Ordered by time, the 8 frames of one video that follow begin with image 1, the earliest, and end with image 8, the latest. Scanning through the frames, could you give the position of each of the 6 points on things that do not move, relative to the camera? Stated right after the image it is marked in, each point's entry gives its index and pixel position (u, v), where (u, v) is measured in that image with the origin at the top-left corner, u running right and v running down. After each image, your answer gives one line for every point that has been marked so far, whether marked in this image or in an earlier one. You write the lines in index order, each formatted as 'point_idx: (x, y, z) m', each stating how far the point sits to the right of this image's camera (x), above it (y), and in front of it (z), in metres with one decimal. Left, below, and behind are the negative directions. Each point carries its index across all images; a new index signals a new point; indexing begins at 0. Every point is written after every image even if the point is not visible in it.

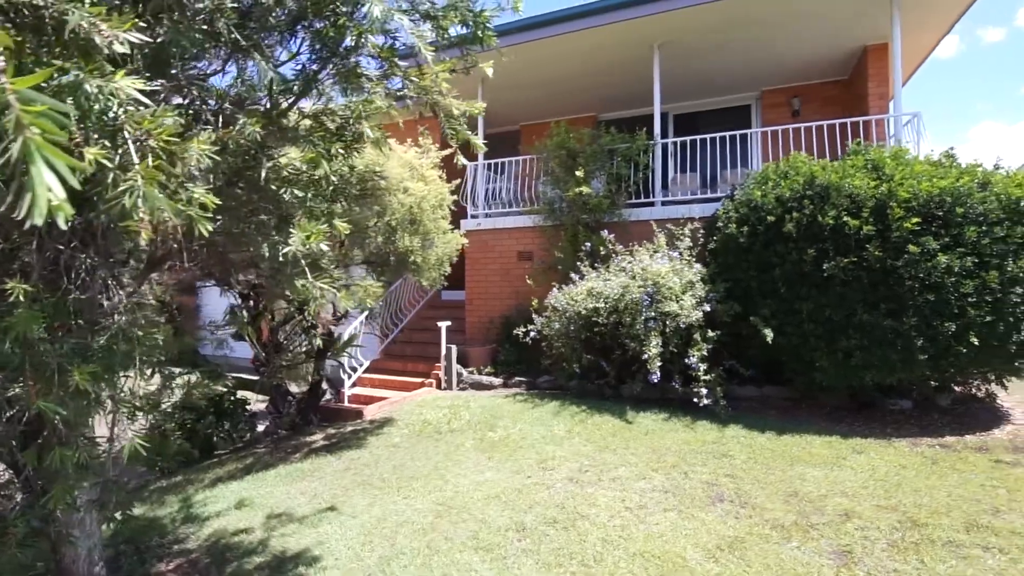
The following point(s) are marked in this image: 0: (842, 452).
0: (+3.1, -1.6, +5.0) m
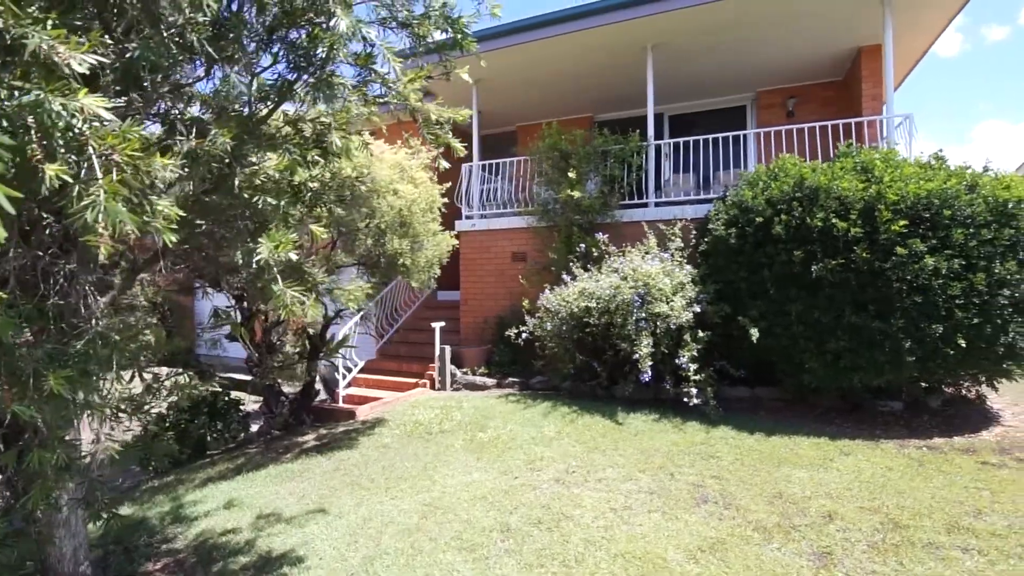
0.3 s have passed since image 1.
0: (+3.0, -1.6, +5.0) m
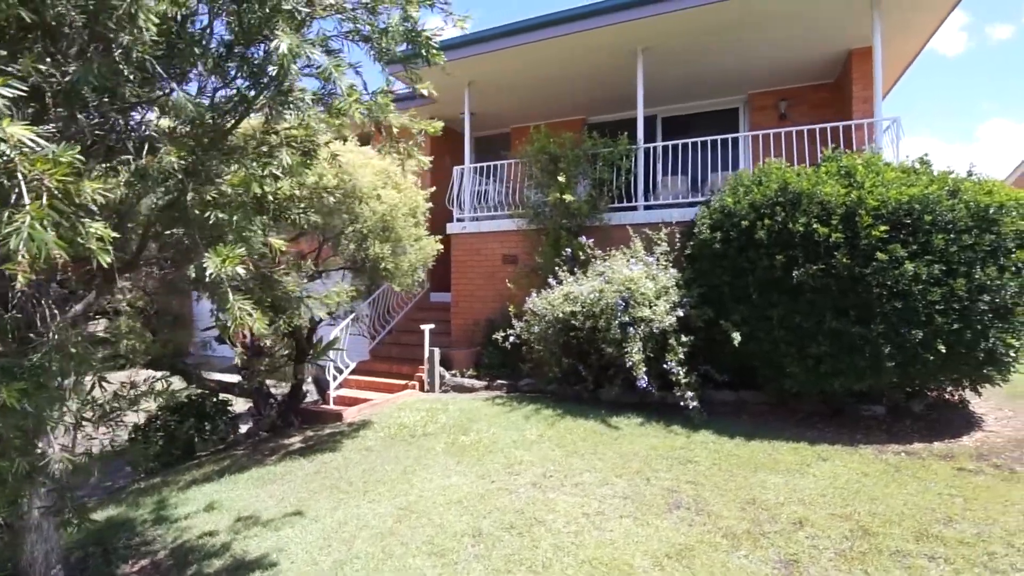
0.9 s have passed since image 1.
0: (+2.8, -1.6, +5.0) m
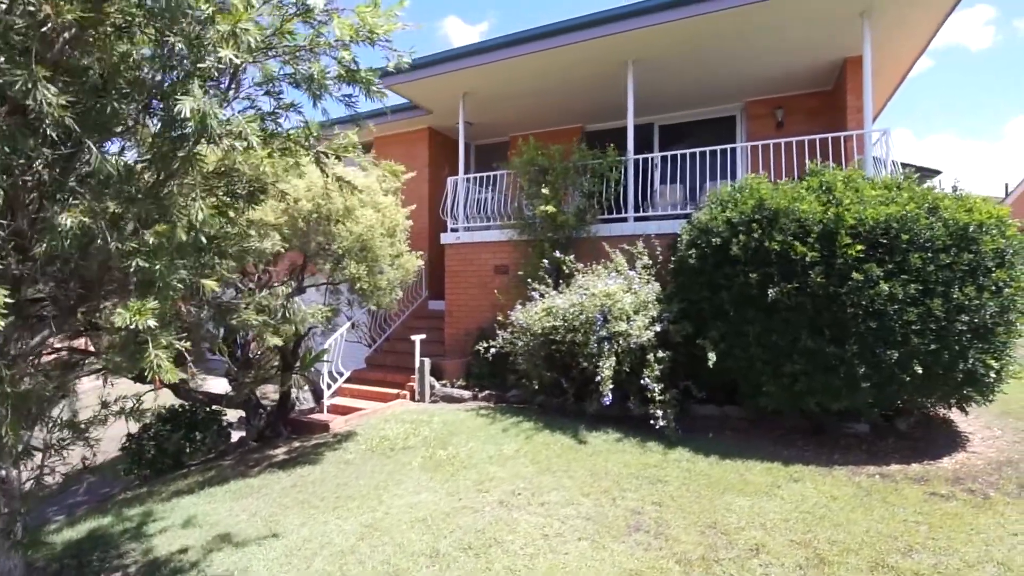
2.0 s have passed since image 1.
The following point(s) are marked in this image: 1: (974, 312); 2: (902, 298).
0: (+2.5, -1.8, +5.0) m
1: (+4.3, -0.2, +4.9) m
2: (+3.7, -0.1, +4.9) m
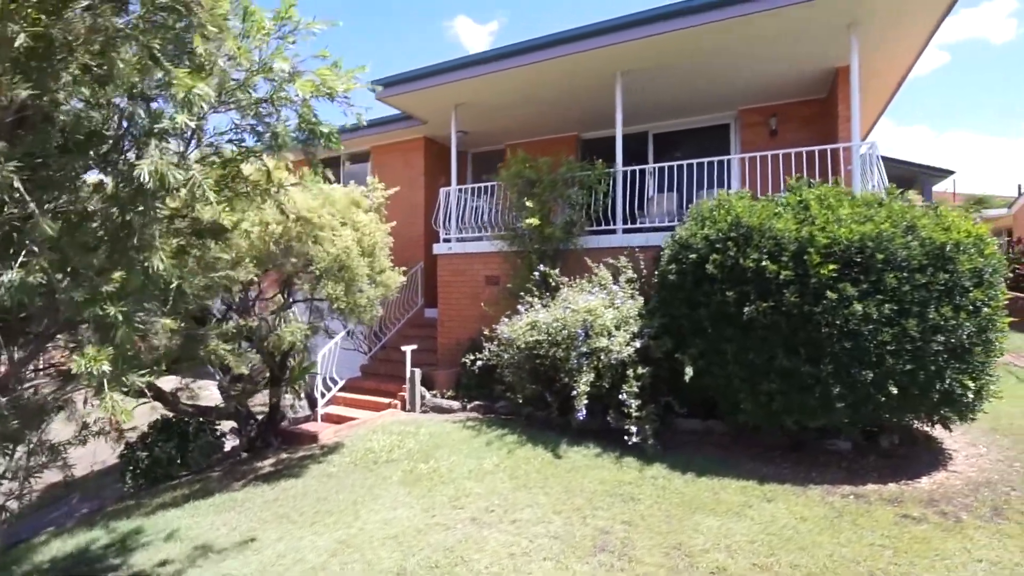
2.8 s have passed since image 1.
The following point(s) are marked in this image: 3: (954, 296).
0: (+2.3, -2.0, +5.0) m
1: (+4.1, -0.4, +4.9) m
2: (+3.4, -0.3, +4.9) m
3: (+4.2, -0.1, +4.9) m
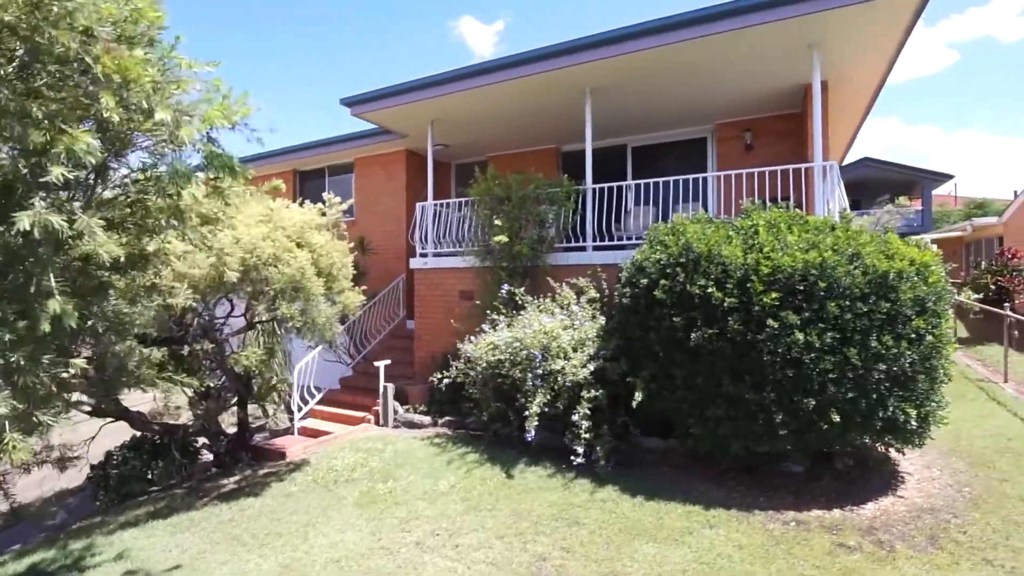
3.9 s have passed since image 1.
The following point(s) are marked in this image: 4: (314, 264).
0: (+1.7, -2.3, +5.0) m
1: (+3.6, -0.7, +4.9) m
2: (+2.9, -0.6, +5.0) m
3: (+3.6, -0.4, +5.0) m
4: (-2.4, +0.3, +6.3) m
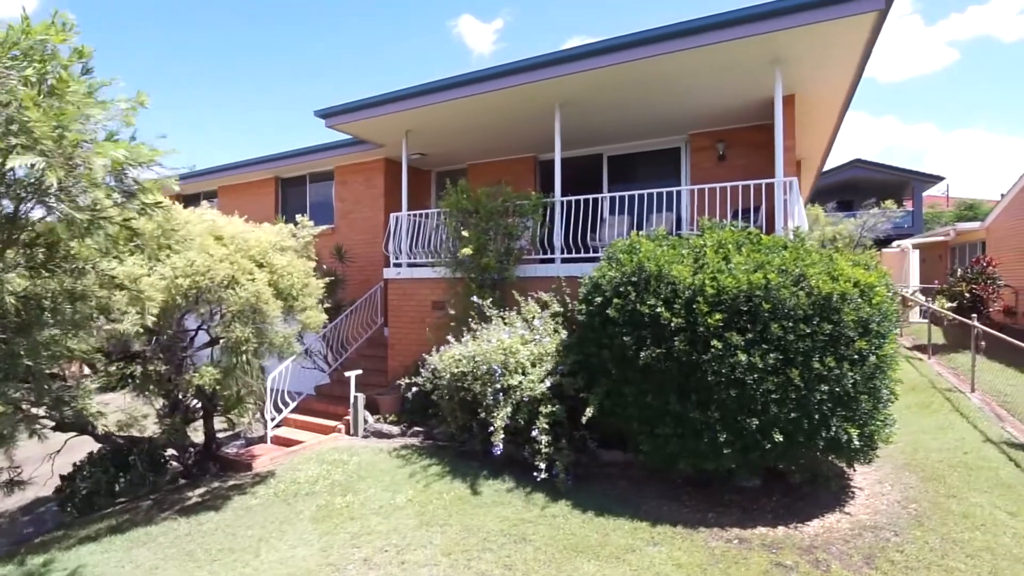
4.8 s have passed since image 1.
0: (+1.2, -2.5, +5.1) m
1: (+3.1, -0.9, +5.0) m
2: (+2.4, -0.8, +5.0) m
3: (+3.1, -0.6, +5.0) m
4: (-2.9, +0.1, +6.4) m
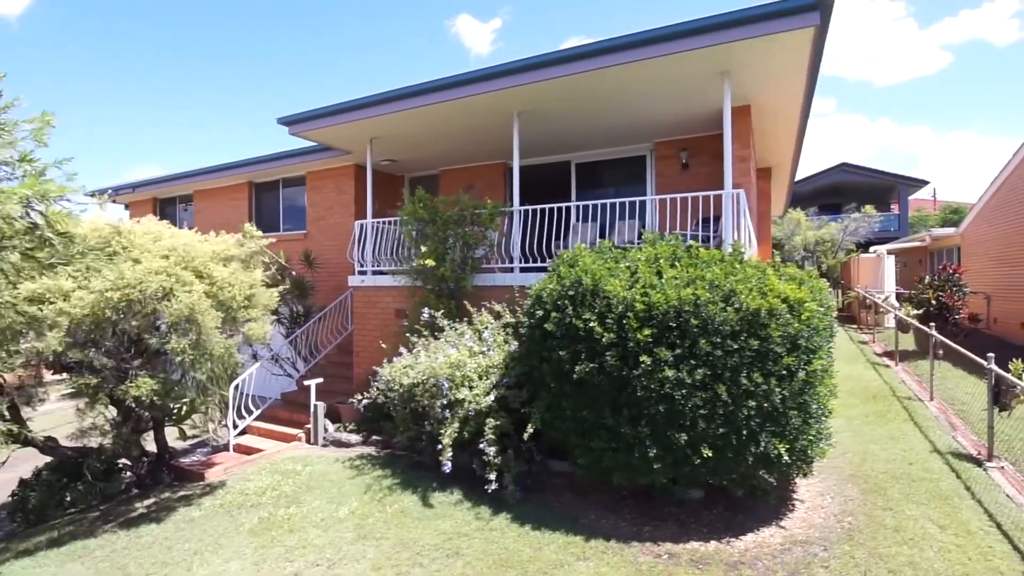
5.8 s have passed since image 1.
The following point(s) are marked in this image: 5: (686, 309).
0: (+0.5, -2.6, +5.1) m
1: (+2.4, -1.0, +5.0) m
2: (+1.7, -0.9, +5.0) m
3: (+2.5, -0.7, +5.0) m
4: (-3.6, -0.1, +6.4) m
5: (+1.7, -0.2, +5.1) m
